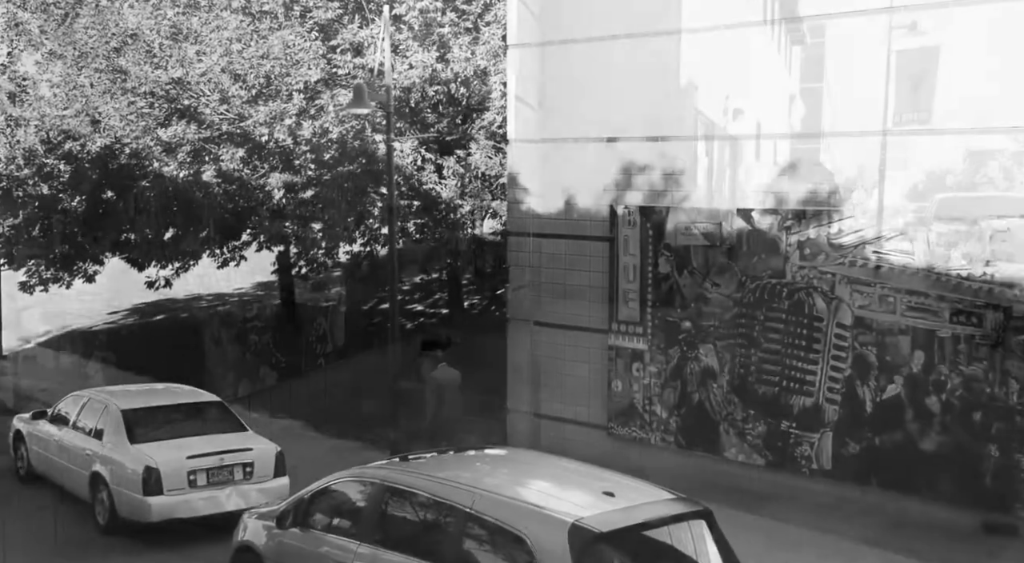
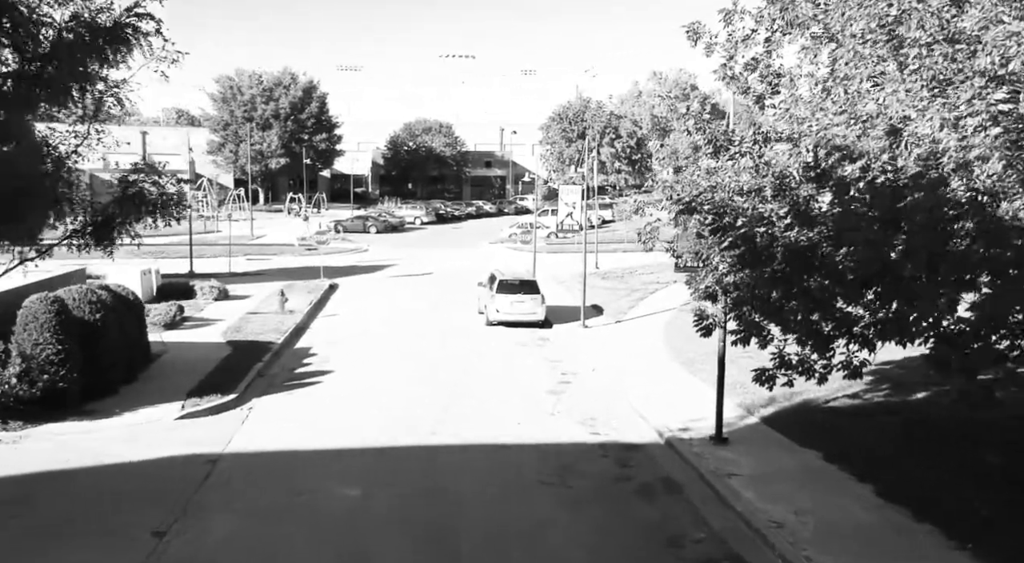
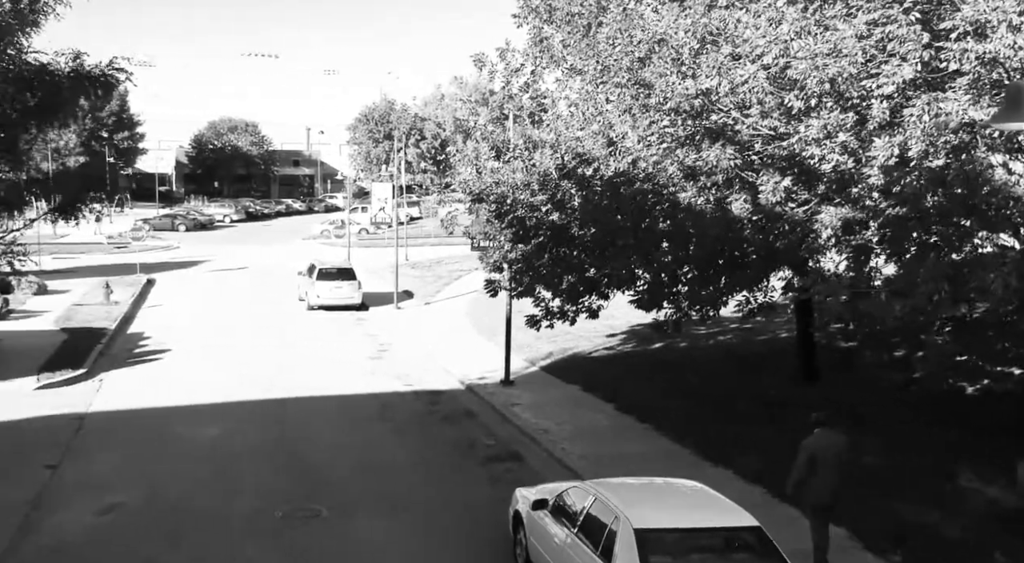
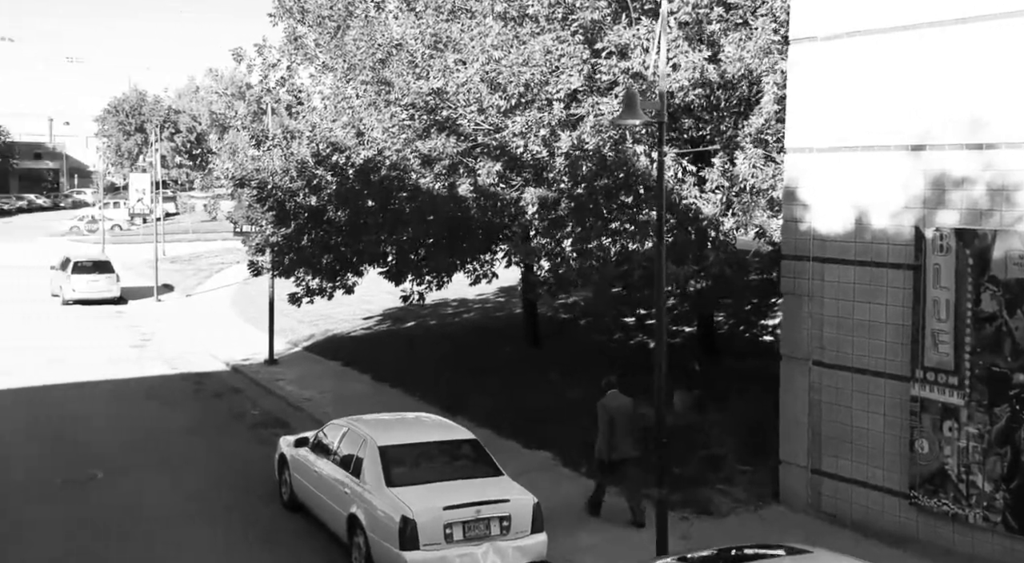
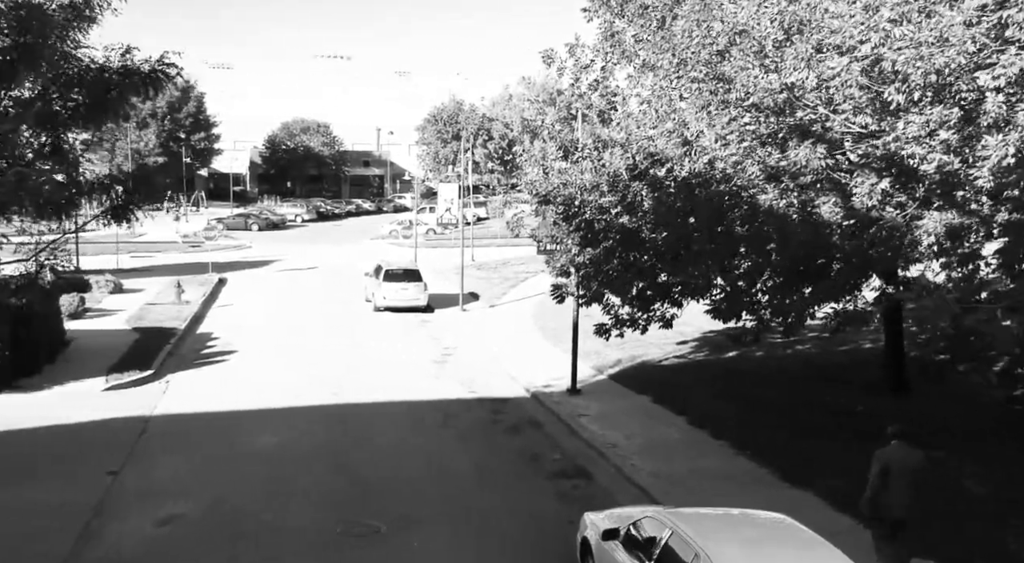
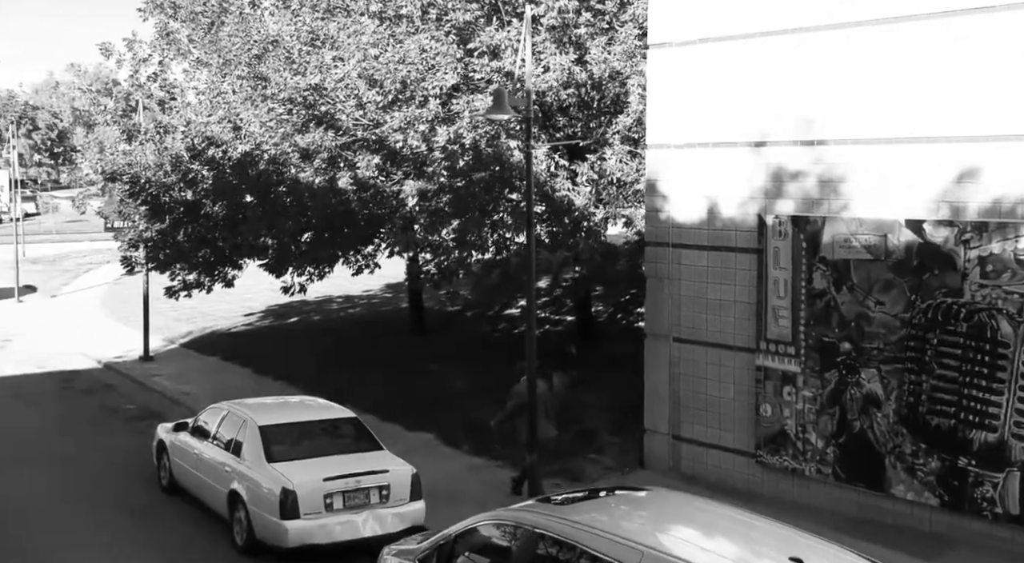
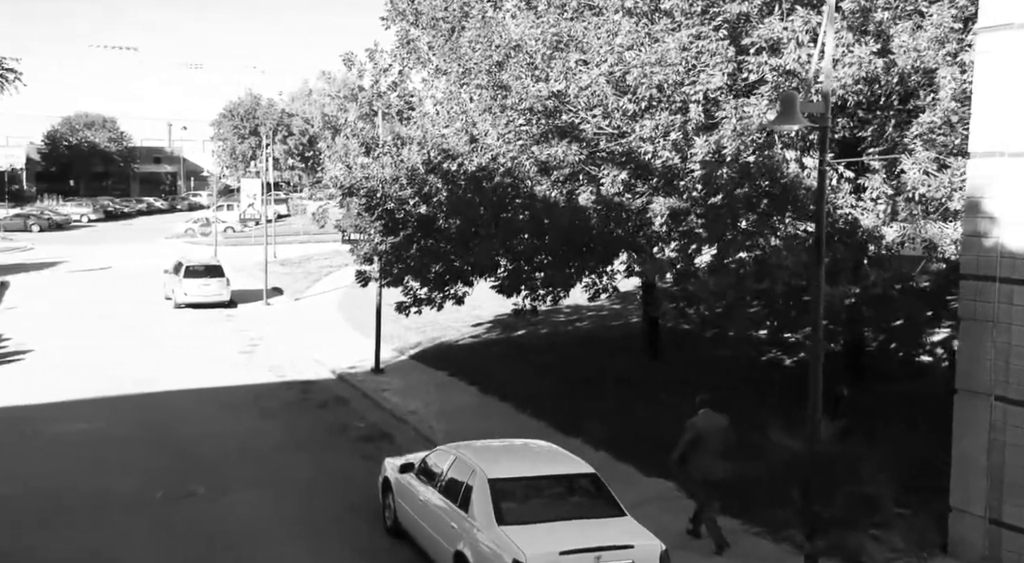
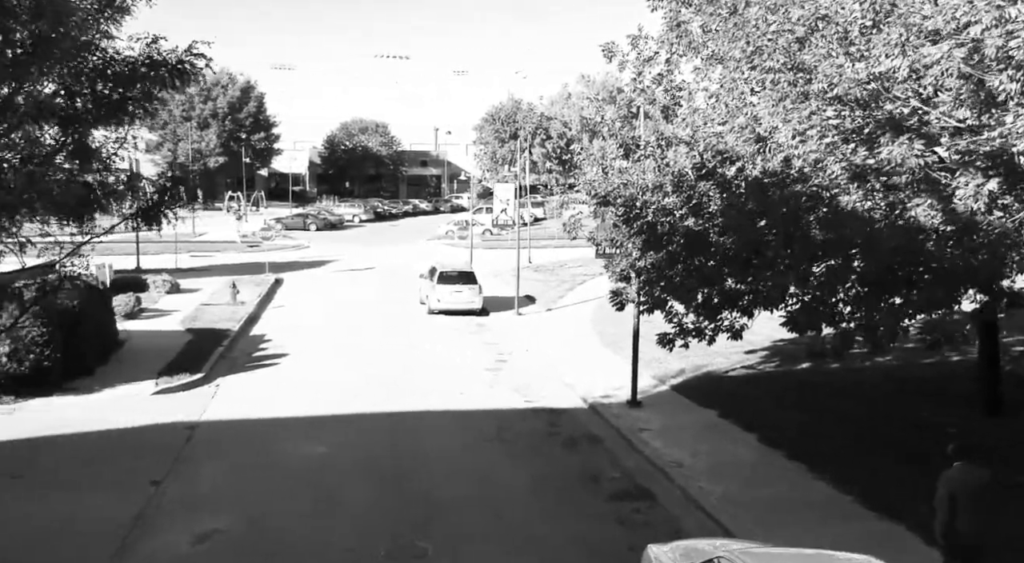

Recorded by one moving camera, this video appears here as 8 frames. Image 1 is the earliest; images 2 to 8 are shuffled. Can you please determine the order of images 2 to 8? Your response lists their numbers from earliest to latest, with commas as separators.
6, 4, 7, 3, 5, 8, 2
